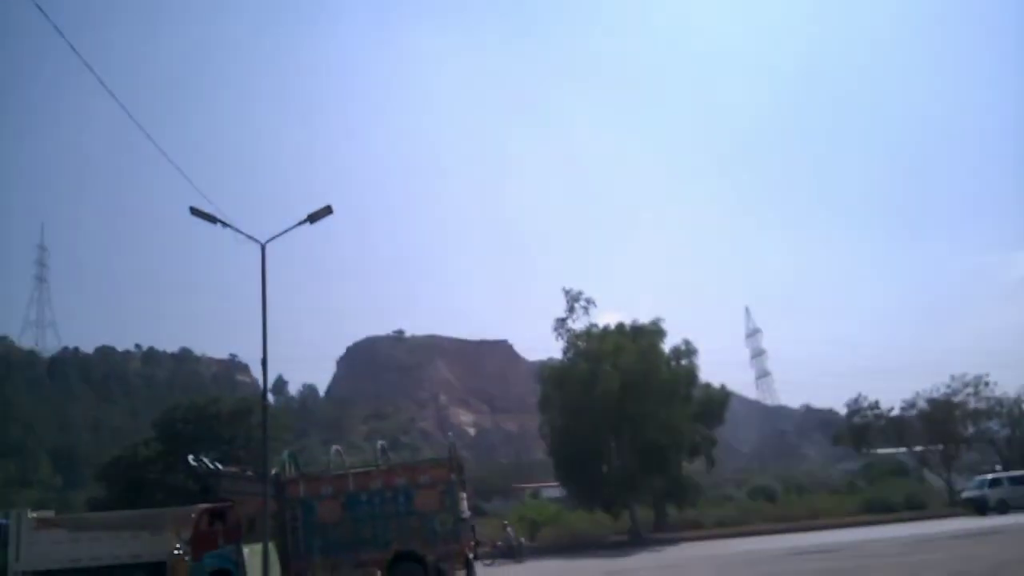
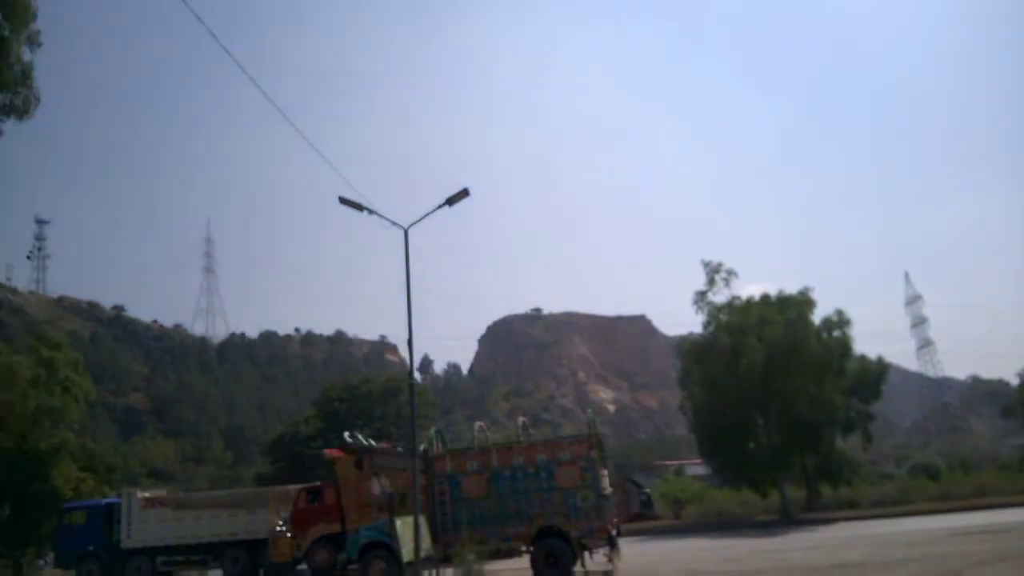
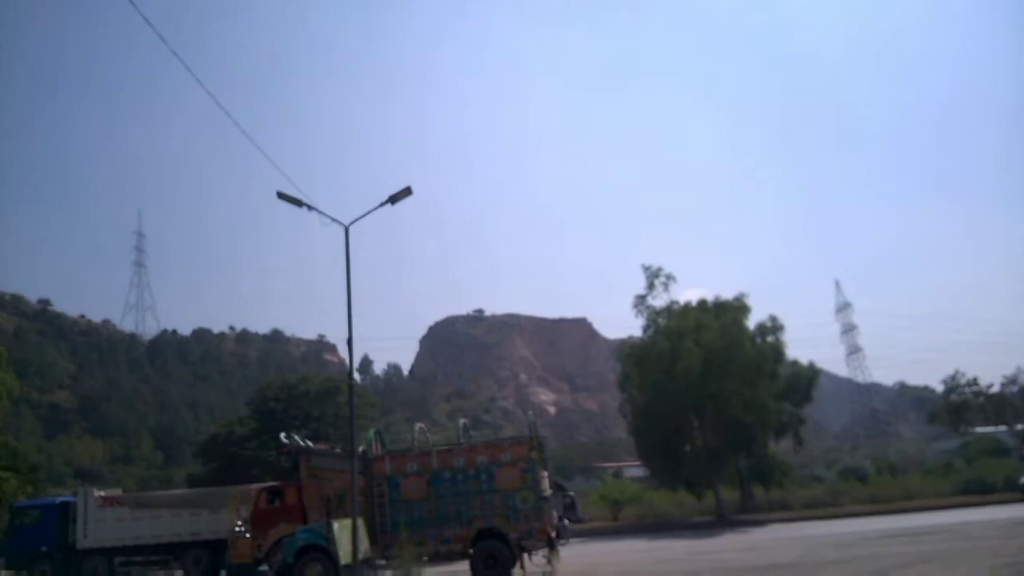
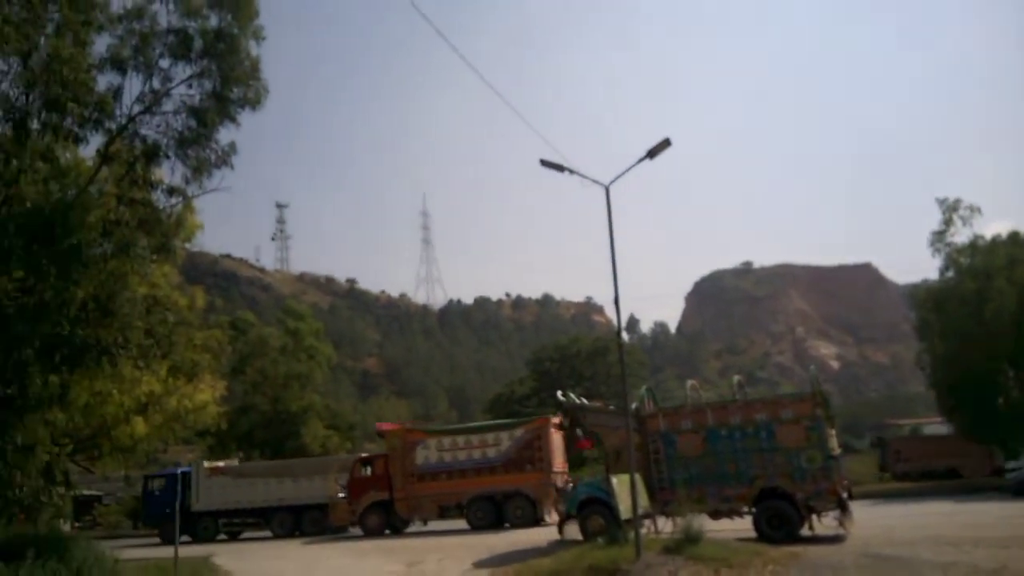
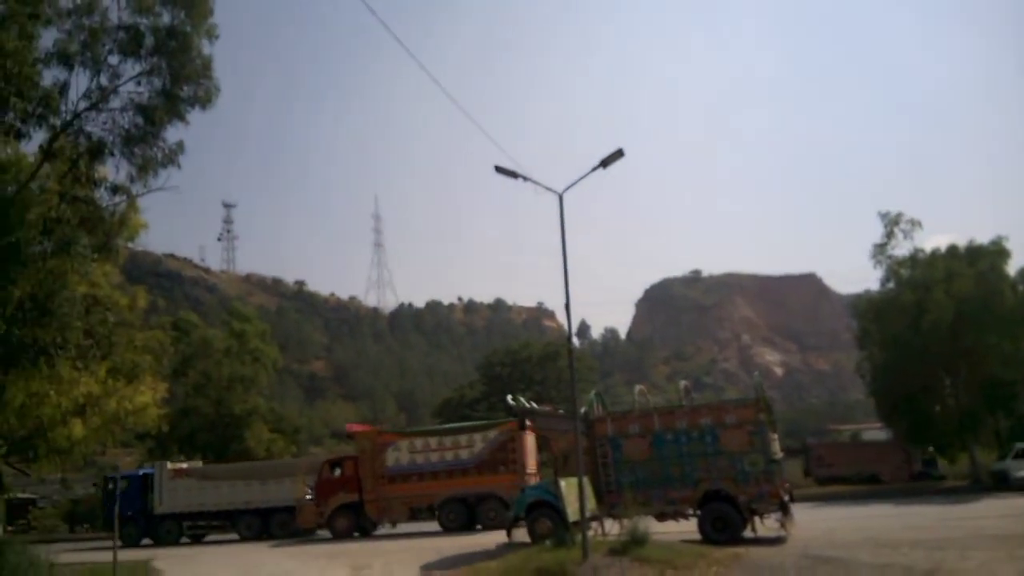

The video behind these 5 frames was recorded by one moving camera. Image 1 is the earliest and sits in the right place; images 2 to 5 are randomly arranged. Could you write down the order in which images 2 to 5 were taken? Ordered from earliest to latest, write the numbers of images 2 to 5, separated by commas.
3, 2, 5, 4
